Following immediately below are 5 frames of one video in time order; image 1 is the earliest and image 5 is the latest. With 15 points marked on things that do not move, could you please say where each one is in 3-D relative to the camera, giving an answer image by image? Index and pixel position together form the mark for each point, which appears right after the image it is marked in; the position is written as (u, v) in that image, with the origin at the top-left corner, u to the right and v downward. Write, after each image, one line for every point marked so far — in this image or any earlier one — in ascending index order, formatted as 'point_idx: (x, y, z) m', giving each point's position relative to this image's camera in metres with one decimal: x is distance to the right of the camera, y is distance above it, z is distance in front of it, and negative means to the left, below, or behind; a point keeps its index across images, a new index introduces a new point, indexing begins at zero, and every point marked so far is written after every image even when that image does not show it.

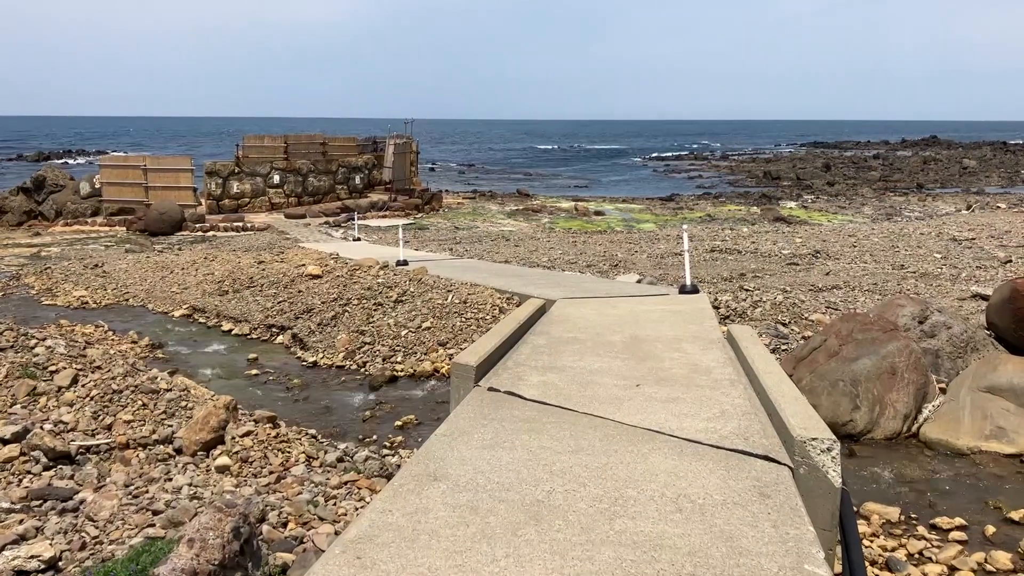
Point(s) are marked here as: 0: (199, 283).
0: (-6.3, +0.1, +15.4) m
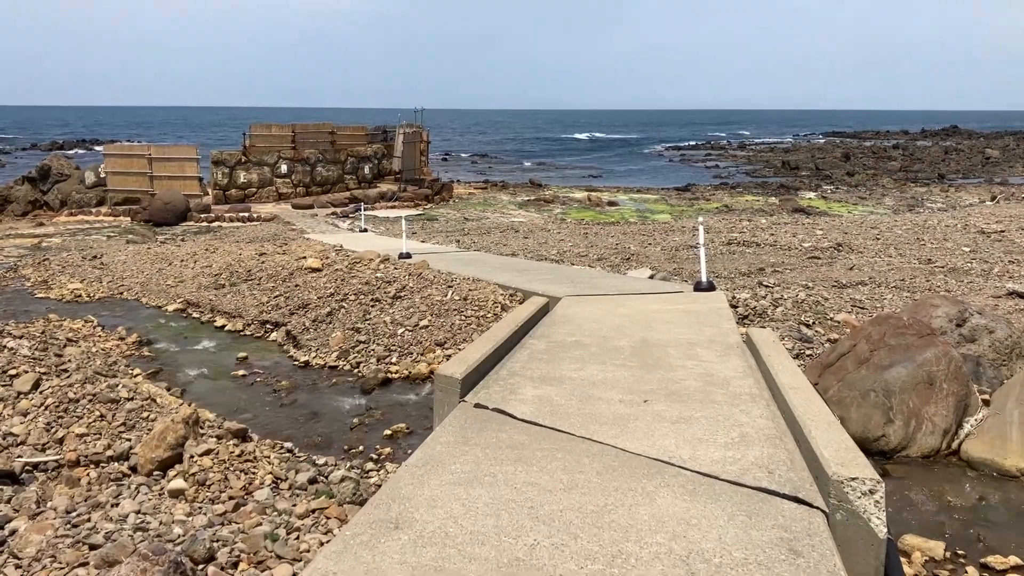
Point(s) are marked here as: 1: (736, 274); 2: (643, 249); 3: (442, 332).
0: (-6.2, +0.3, +14.9) m
1: (+3.5, +0.2, +12.0) m
2: (+2.7, +0.8, +15.7) m
3: (-0.8, -0.5, +9.0) m
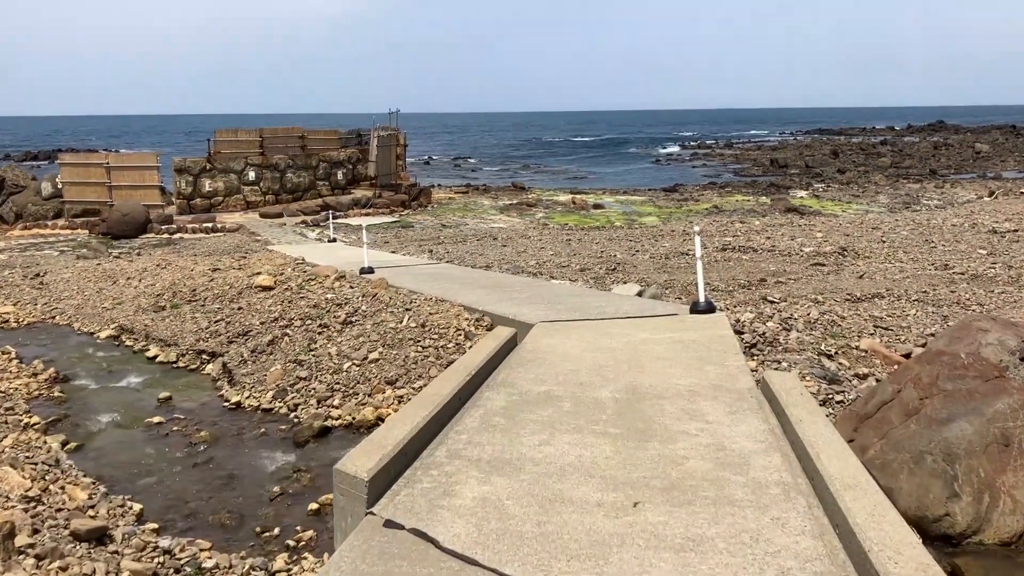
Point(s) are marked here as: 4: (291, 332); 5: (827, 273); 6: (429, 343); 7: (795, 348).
0: (-6.6, -0.1, +13.4) m
1: (+3.1, 0.0, +10.6) m
2: (+2.3, +0.6, +14.4) m
3: (-1.2, -0.8, +7.6) m
4: (-2.7, -0.5, +9.3) m
5: (+5.0, +0.2, +12.0) m
6: (-0.9, -0.6, +7.8) m
7: (+2.5, -0.5, +6.6) m
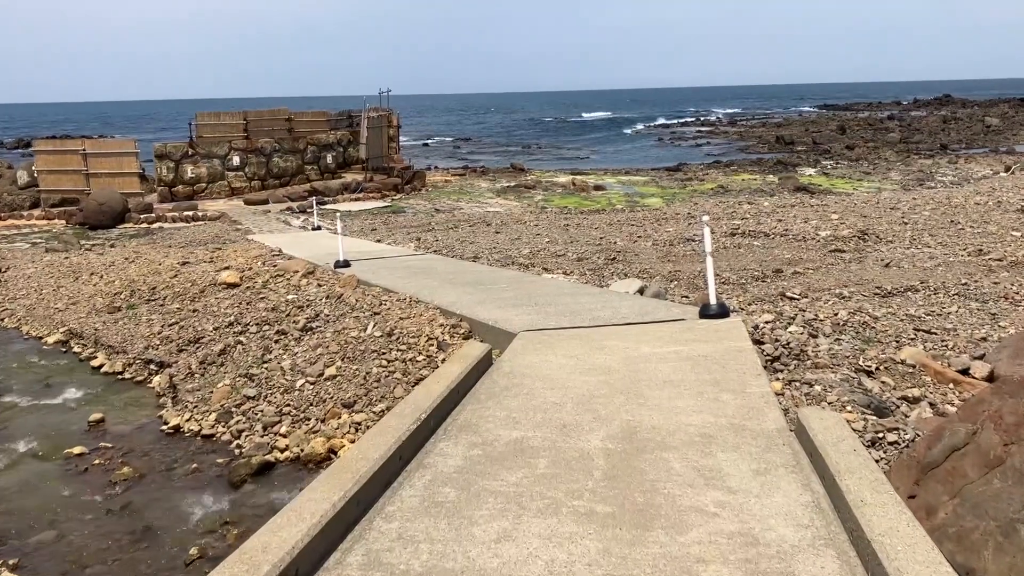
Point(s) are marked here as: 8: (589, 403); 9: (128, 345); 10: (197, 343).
0: (-6.8, -0.1, +12.3) m
1: (+3.0, +0.1, +9.5) m
2: (+2.1, +0.8, +13.3) m
3: (-1.4, -0.8, +6.5) m
4: (-2.9, -0.6, +8.2) m
5: (+4.8, +0.4, +10.8) m
6: (-1.0, -0.6, +6.7) m
7: (+2.3, -0.5, +5.5) m
8: (+0.5, -0.7, +4.4) m
9: (-4.8, -0.7, +9.6) m
10: (-3.6, -0.6, +8.8) m
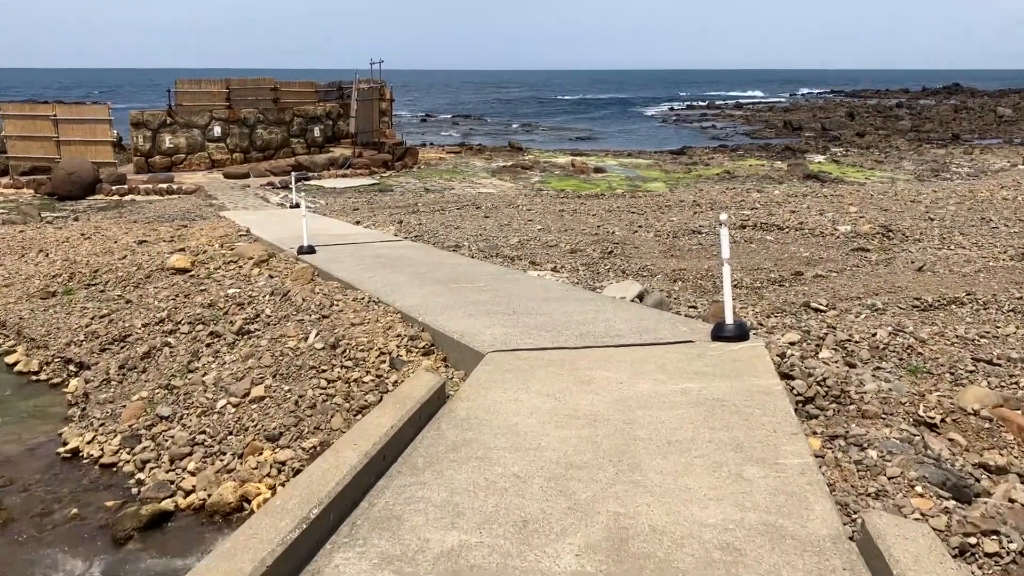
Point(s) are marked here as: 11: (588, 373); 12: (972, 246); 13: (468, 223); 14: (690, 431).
0: (-7.0, +0.2, +11.1) m
1: (+2.7, +0.1, +8.3) m
2: (+1.9, +0.8, +12.0) m
3: (-1.6, -0.8, +5.3) m
4: (-3.1, -0.5, +7.0) m
5: (+4.6, +0.3, +9.6) m
6: (-1.3, -0.6, +5.5) m
7: (+2.1, -0.7, +4.3) m
8: (+0.2, -0.8, +3.2) m
9: (-5.1, -0.6, +8.4) m
10: (-3.9, -0.5, +7.6) m
11: (+0.5, -0.5, +4.5) m
12: (+6.5, +0.6, +10.7) m
13: (-0.8, +1.2, +13.9) m
14: (+0.9, -0.7, +3.6) m
